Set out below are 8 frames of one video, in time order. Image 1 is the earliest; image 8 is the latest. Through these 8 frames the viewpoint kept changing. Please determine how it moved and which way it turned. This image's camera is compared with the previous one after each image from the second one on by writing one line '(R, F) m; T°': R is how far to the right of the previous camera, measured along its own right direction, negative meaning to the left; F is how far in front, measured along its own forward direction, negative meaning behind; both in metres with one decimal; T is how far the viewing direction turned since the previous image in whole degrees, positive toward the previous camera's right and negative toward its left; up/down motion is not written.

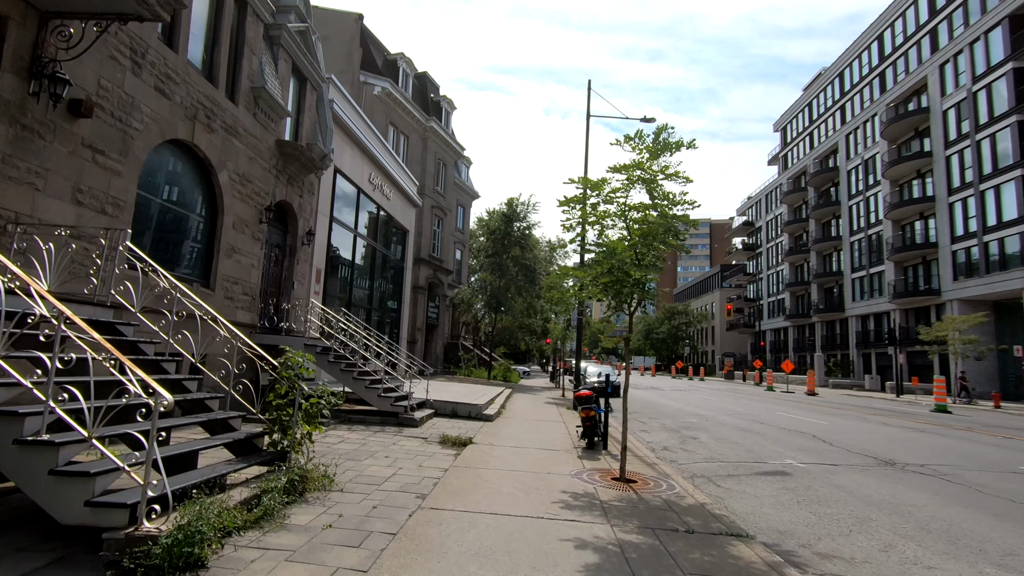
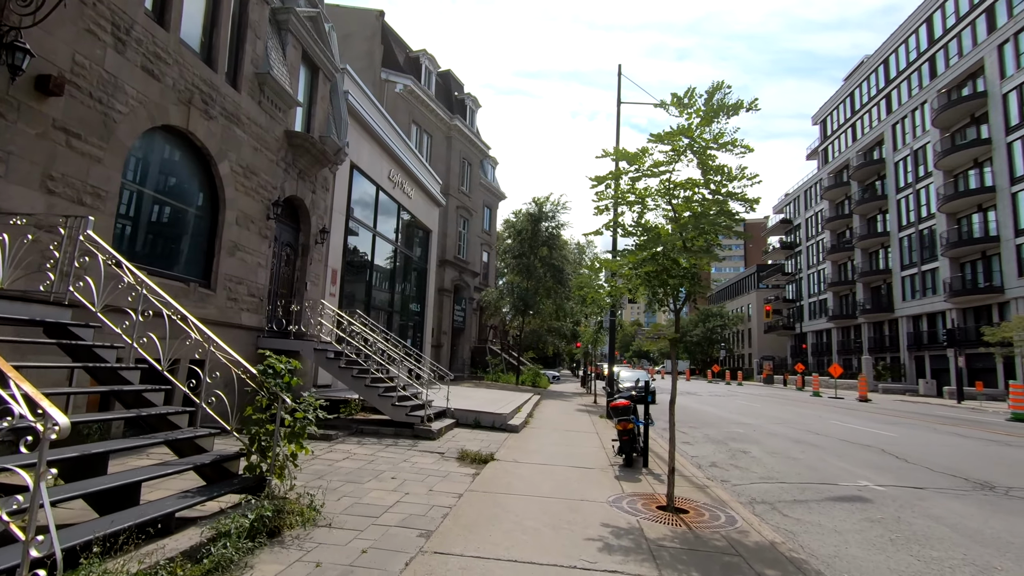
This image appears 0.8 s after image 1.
(+0.1, +1.1) m; -3°
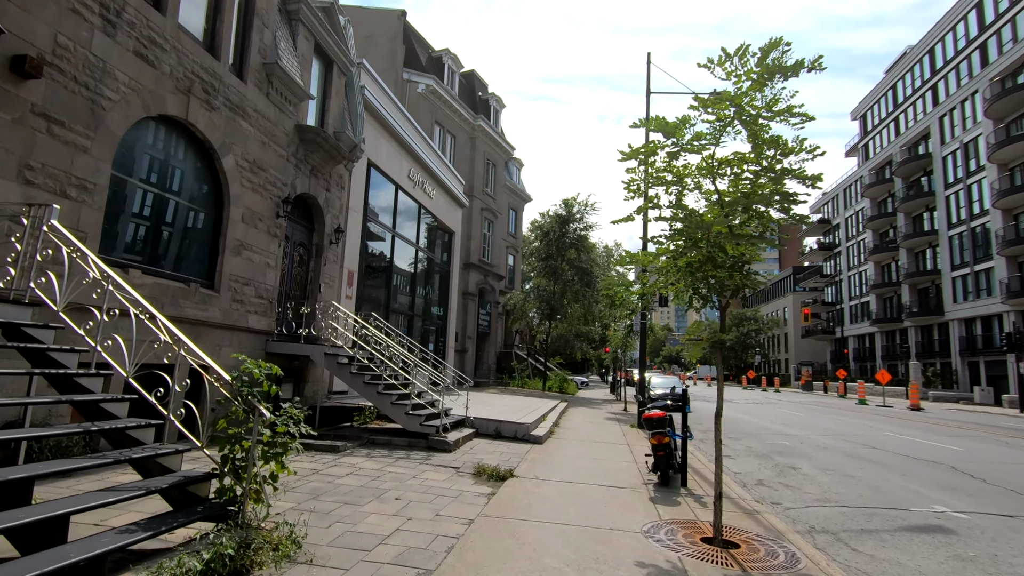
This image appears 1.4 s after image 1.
(+0.1, +0.8) m; -3°
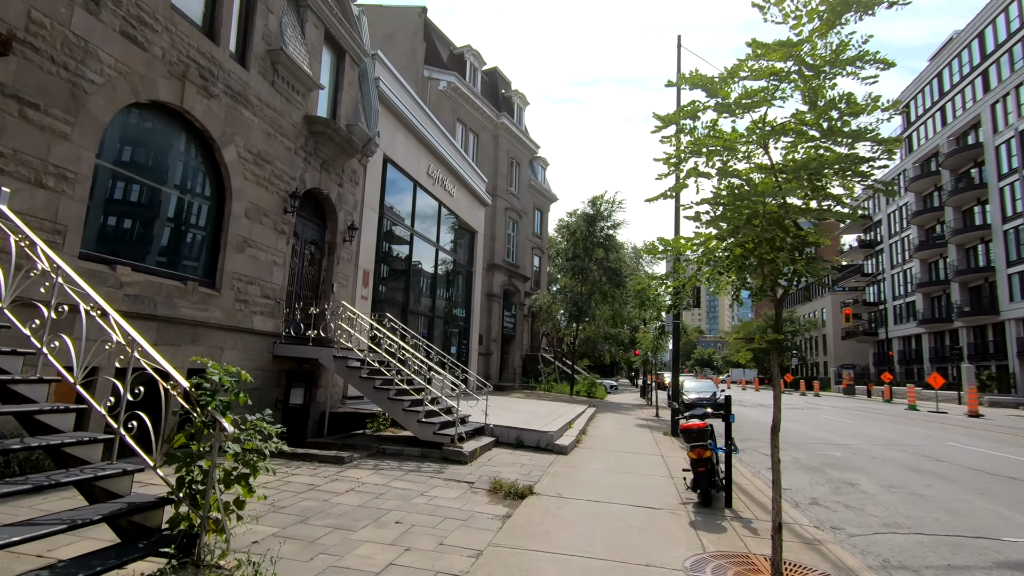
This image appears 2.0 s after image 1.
(+0.1, +0.8) m; -3°
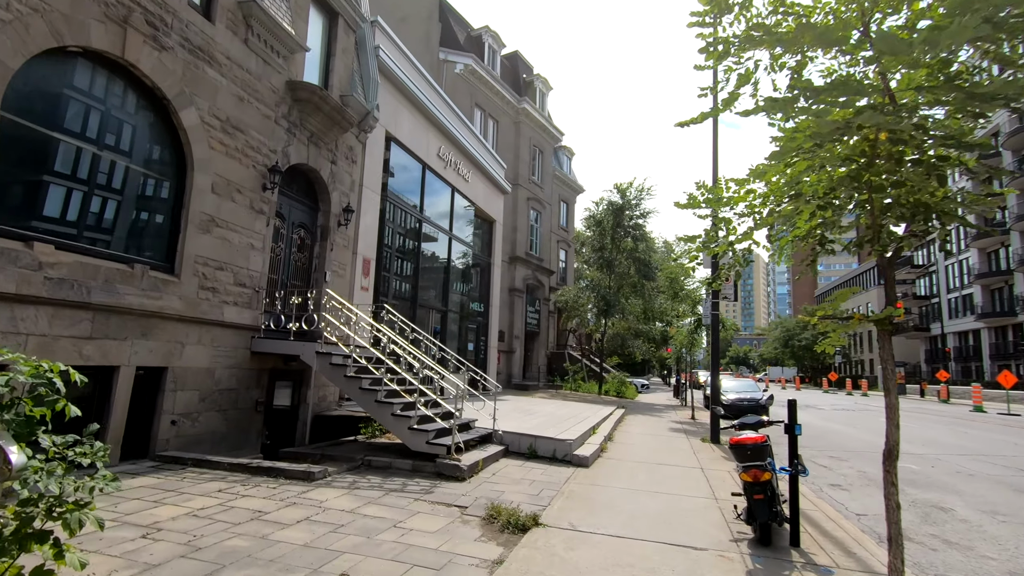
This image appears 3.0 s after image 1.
(+0.3, +1.4) m; -3°
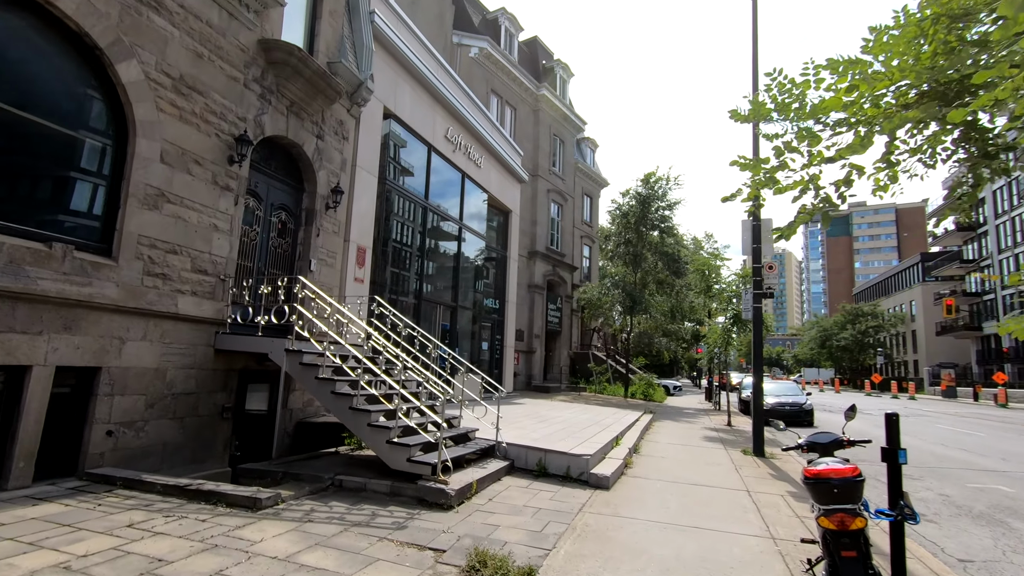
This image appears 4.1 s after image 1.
(+0.3, +1.4) m; -3°
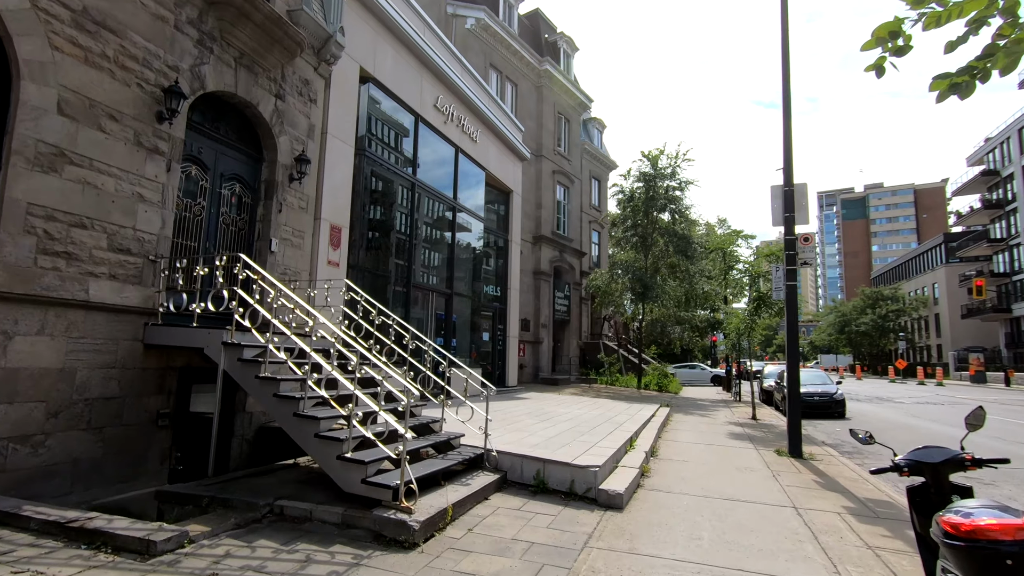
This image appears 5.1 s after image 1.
(+0.2, +1.3) m; -1°
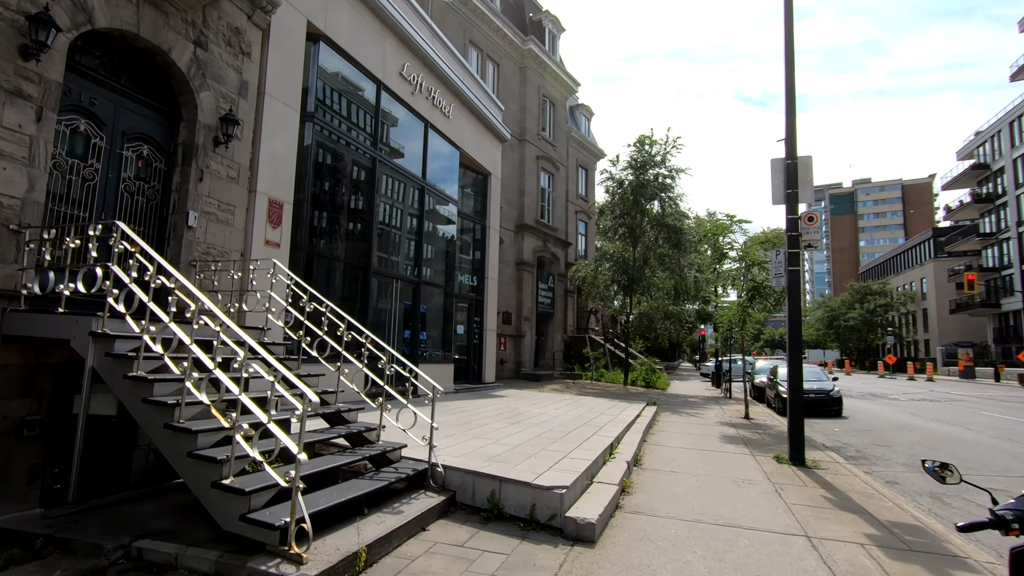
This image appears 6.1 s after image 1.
(+0.4, +1.1) m; +1°
